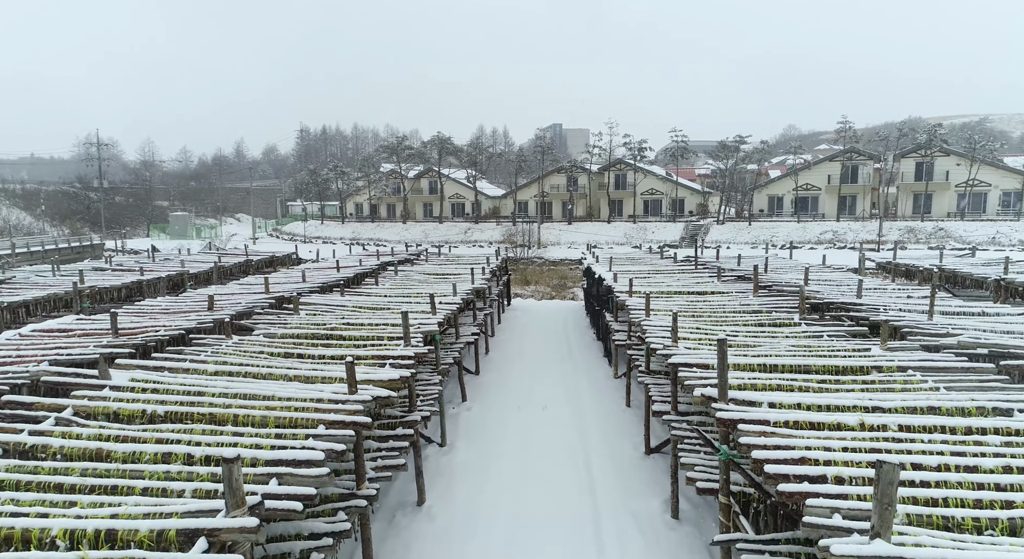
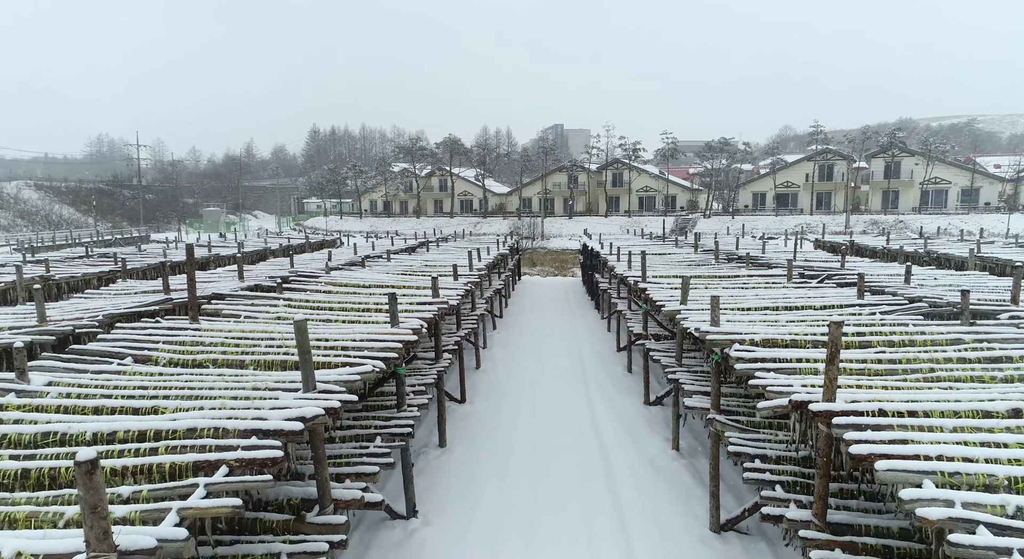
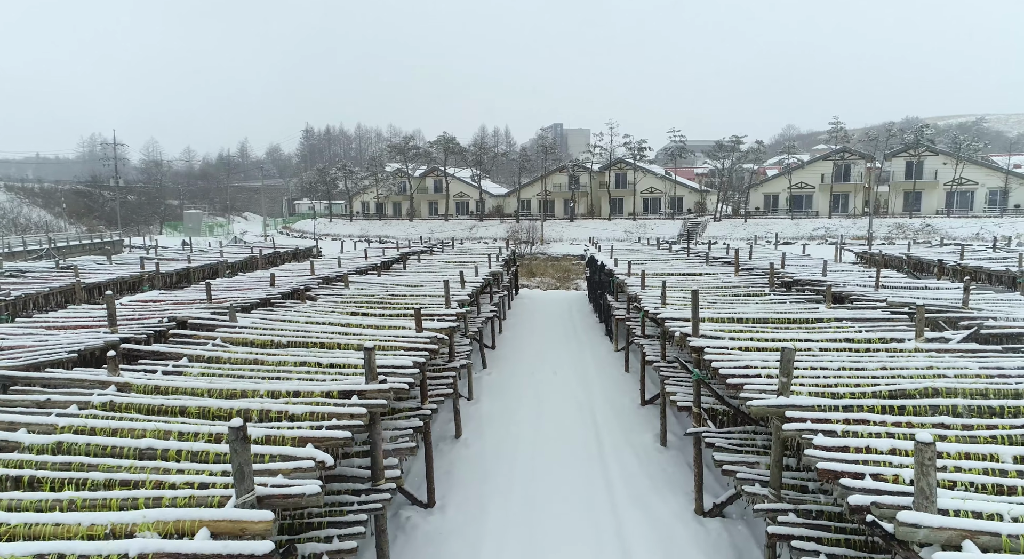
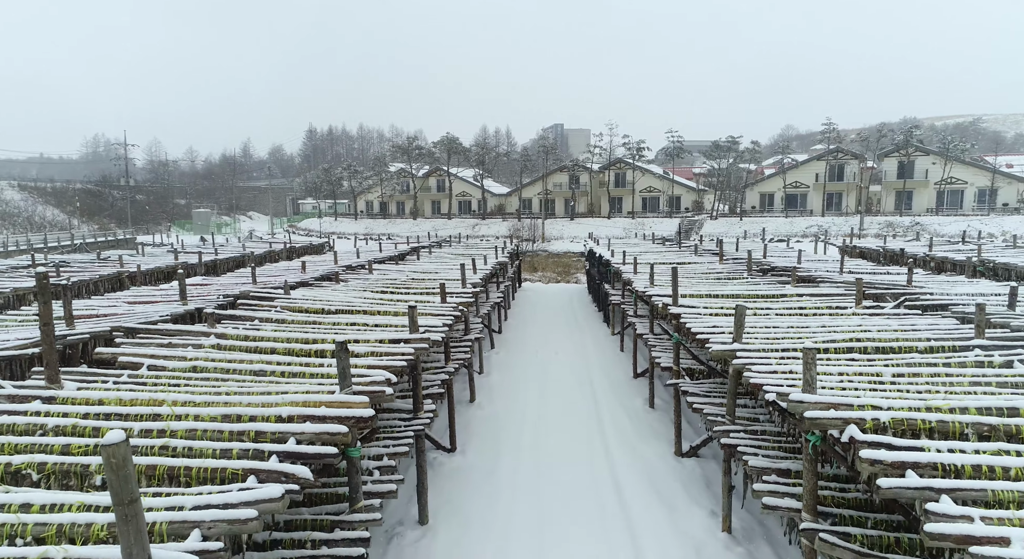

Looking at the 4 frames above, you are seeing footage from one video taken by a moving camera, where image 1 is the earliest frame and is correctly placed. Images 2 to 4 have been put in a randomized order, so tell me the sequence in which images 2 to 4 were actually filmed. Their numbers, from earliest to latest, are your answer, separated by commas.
3, 4, 2
